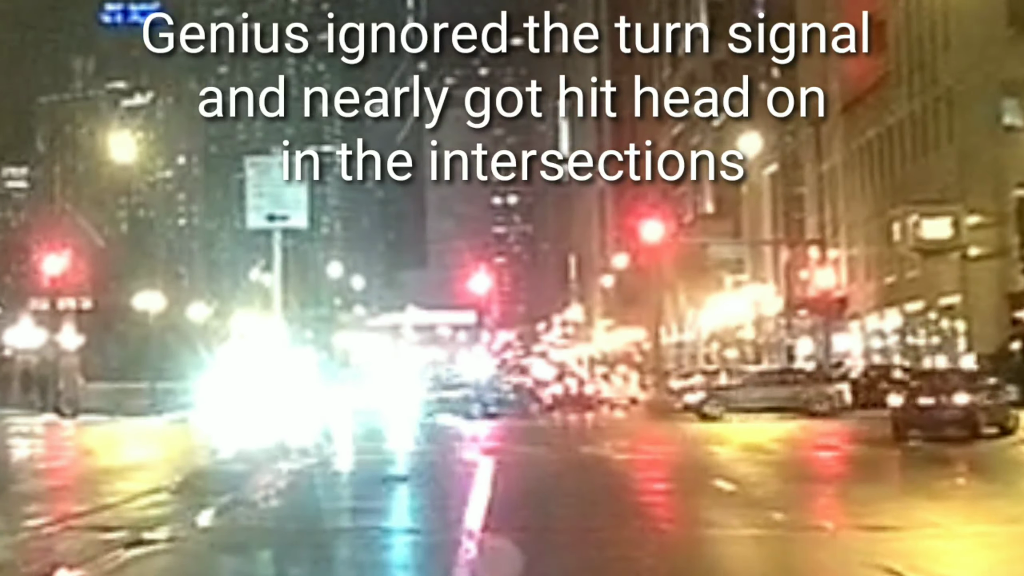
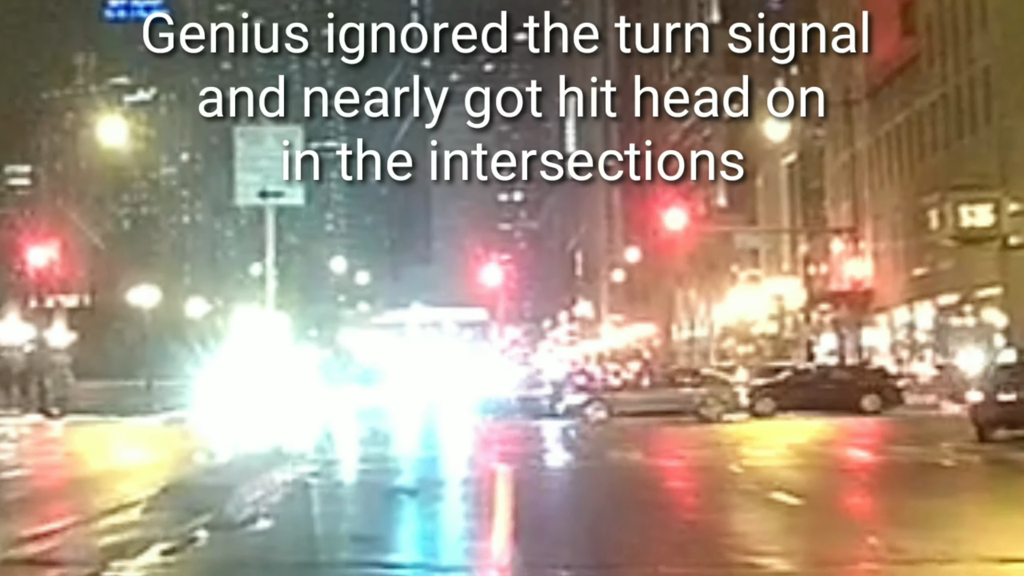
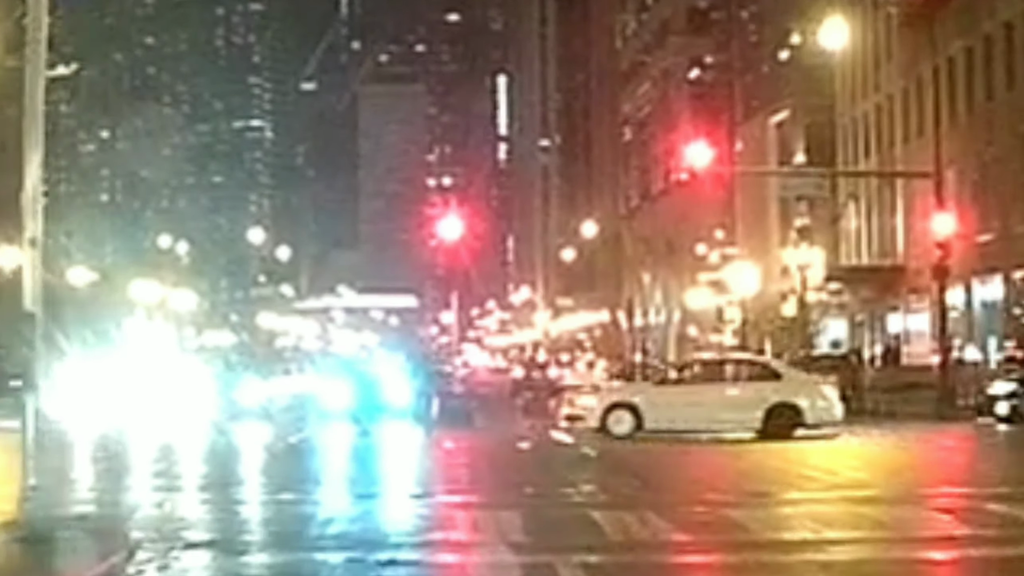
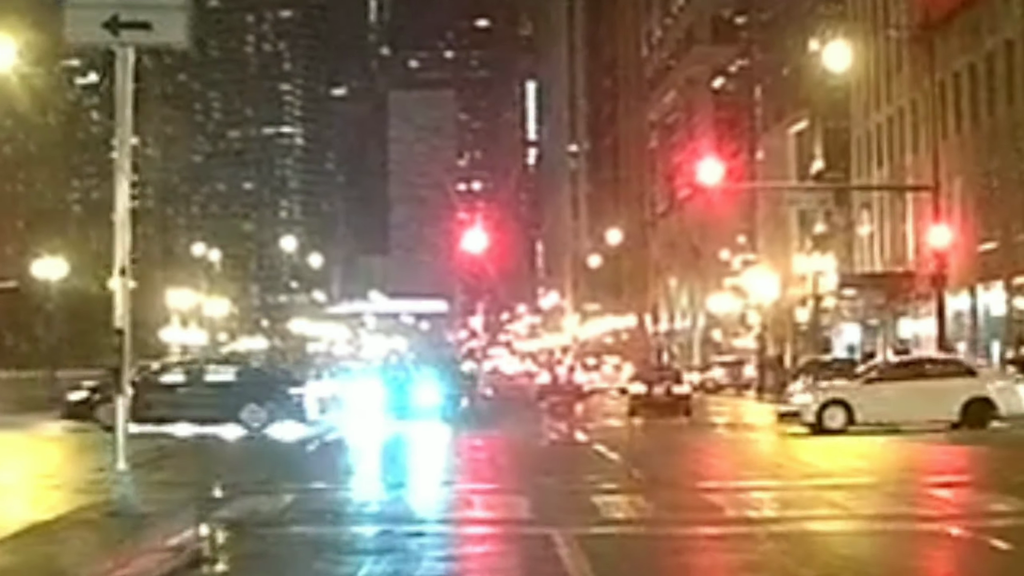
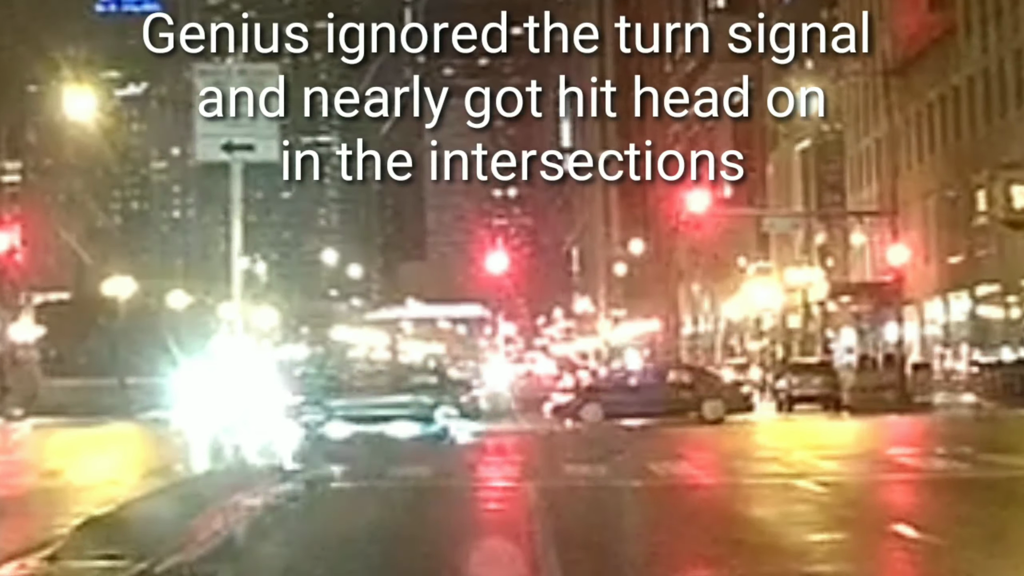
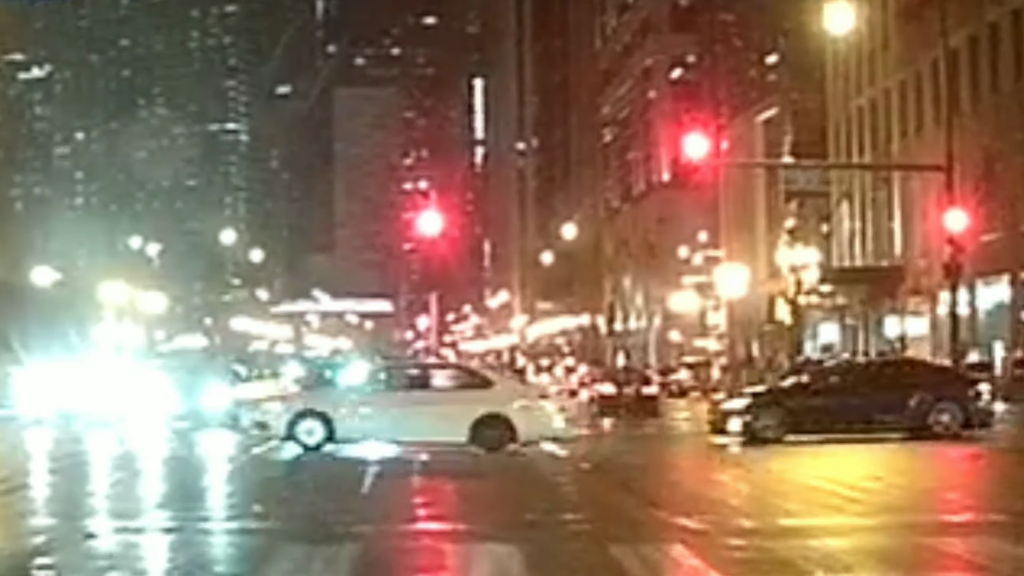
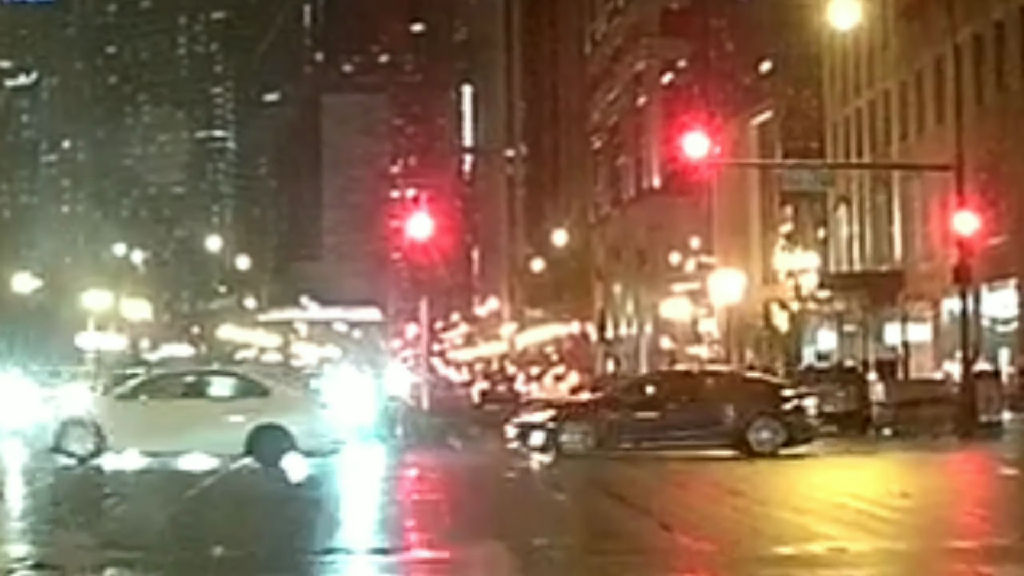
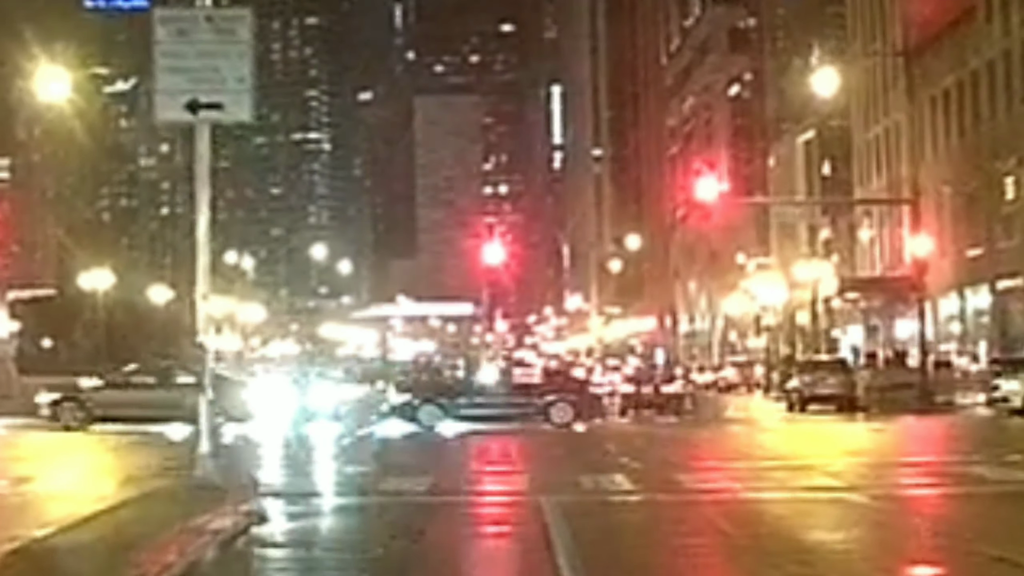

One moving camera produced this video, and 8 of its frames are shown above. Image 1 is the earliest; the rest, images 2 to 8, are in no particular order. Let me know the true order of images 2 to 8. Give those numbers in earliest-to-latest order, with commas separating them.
2, 5, 8, 4, 3, 6, 7
